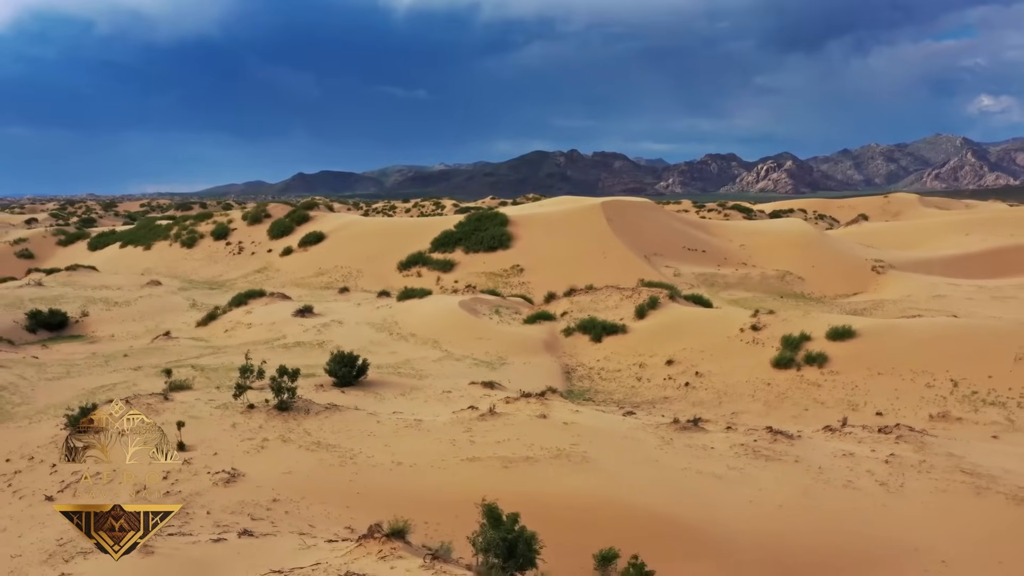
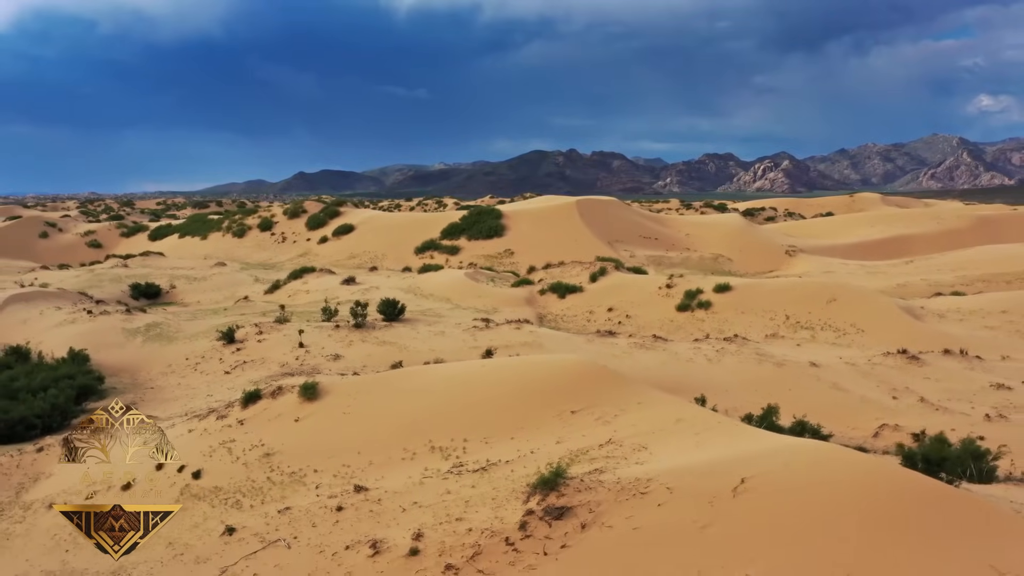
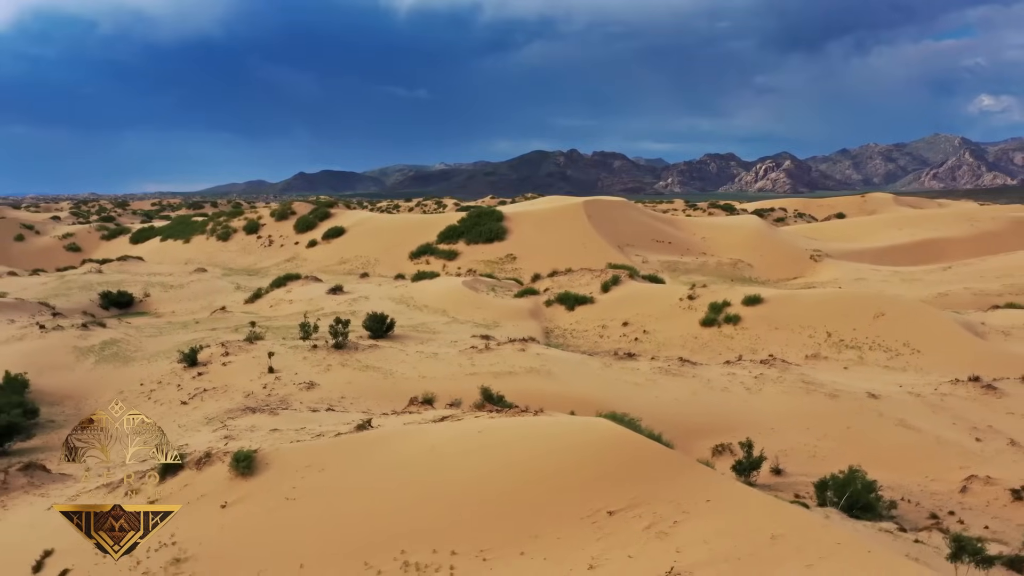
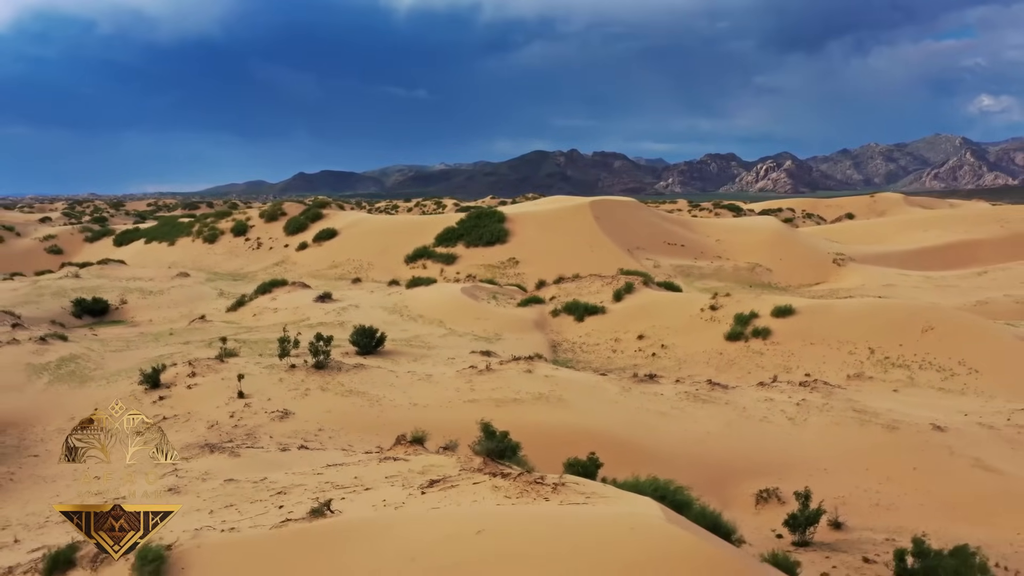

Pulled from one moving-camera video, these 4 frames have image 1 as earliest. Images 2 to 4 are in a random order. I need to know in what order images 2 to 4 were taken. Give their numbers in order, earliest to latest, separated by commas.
4, 3, 2
